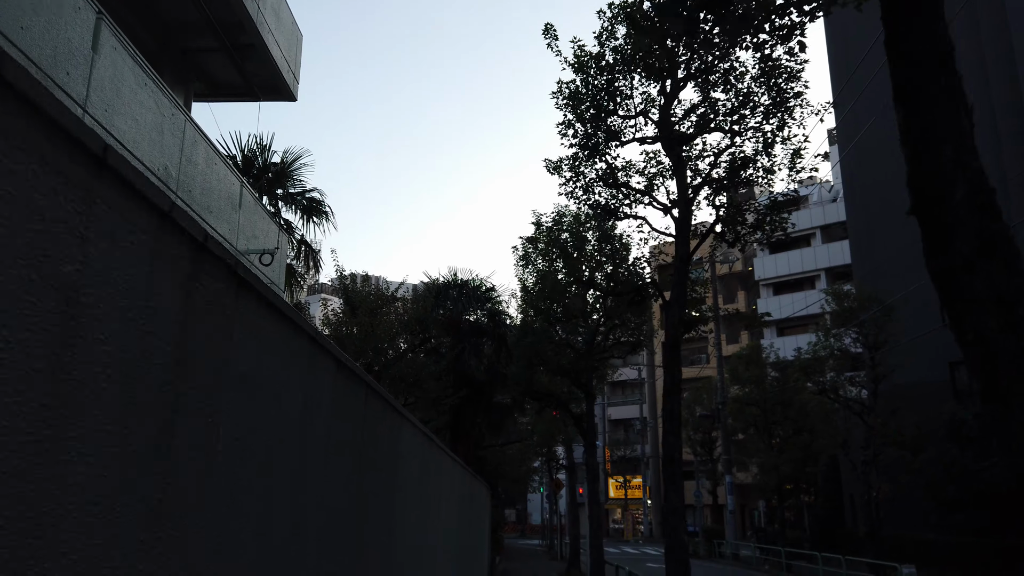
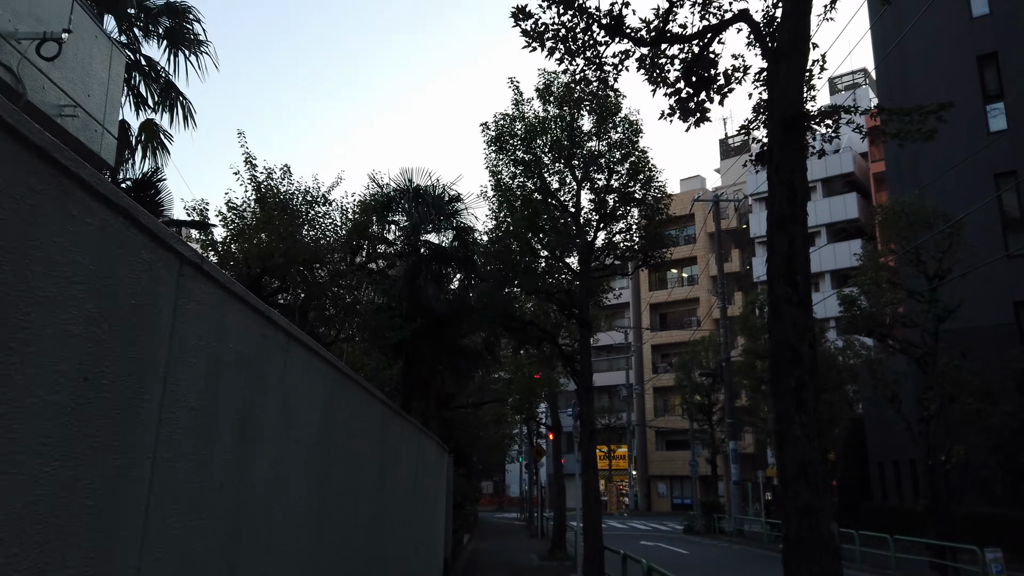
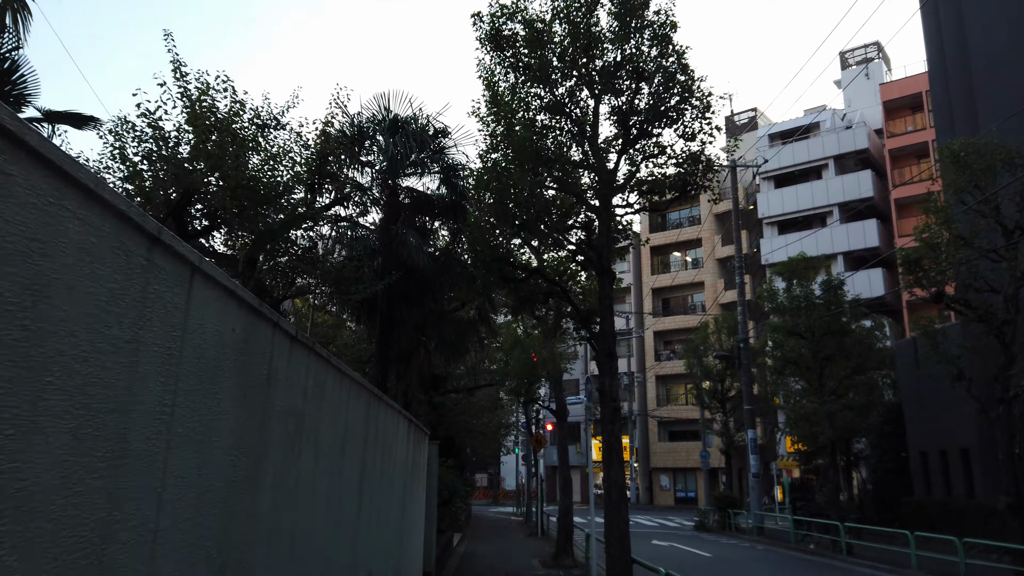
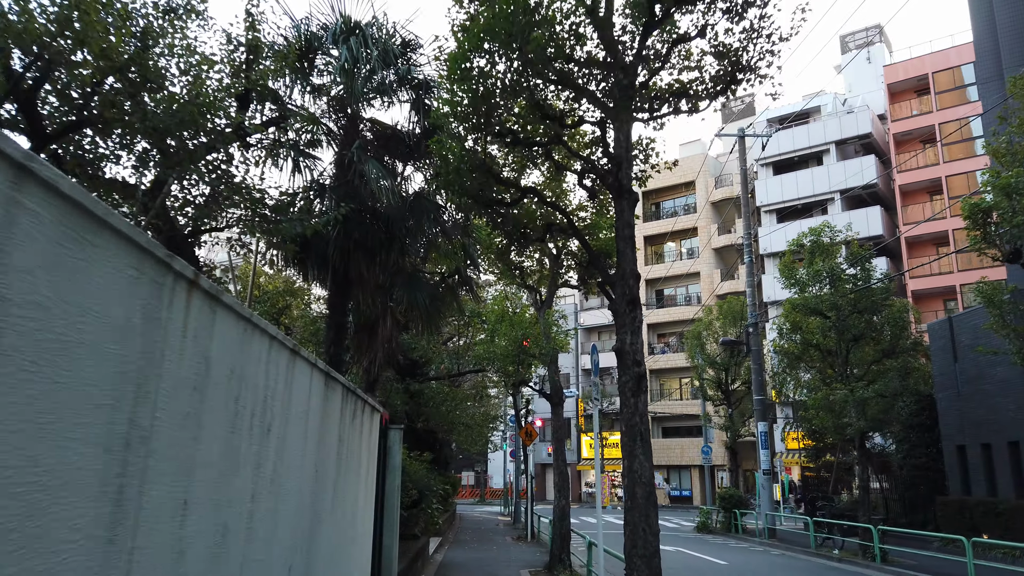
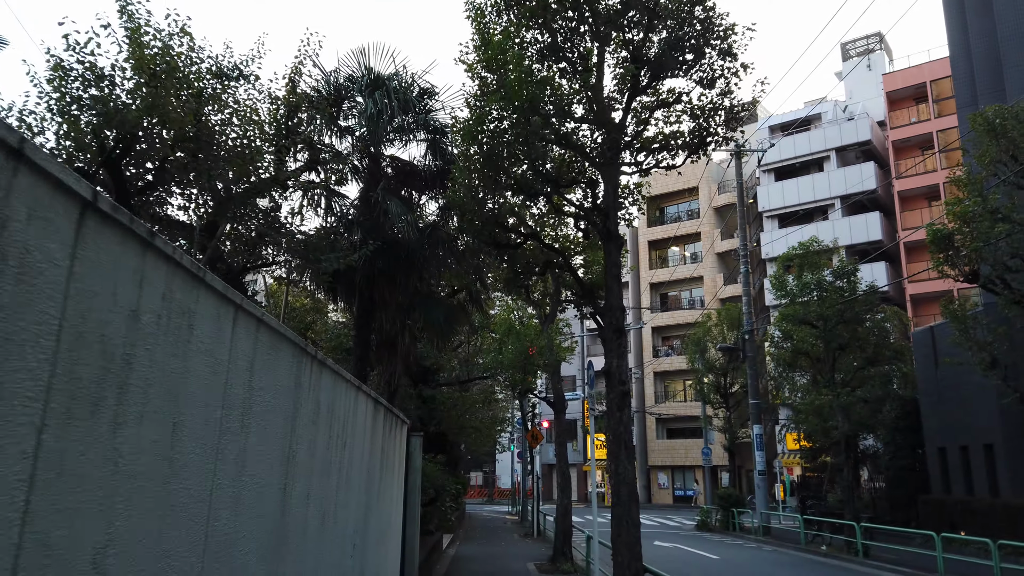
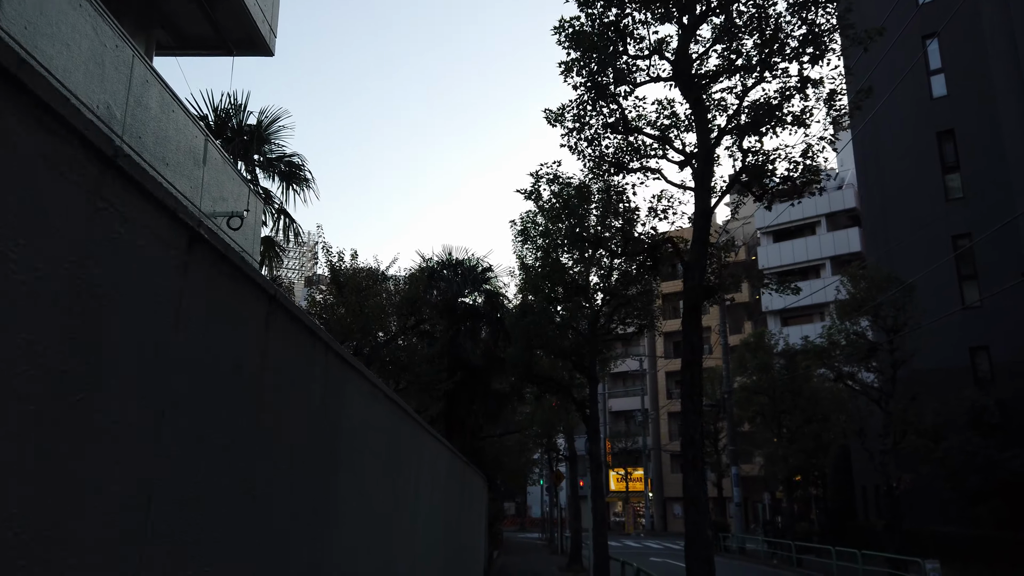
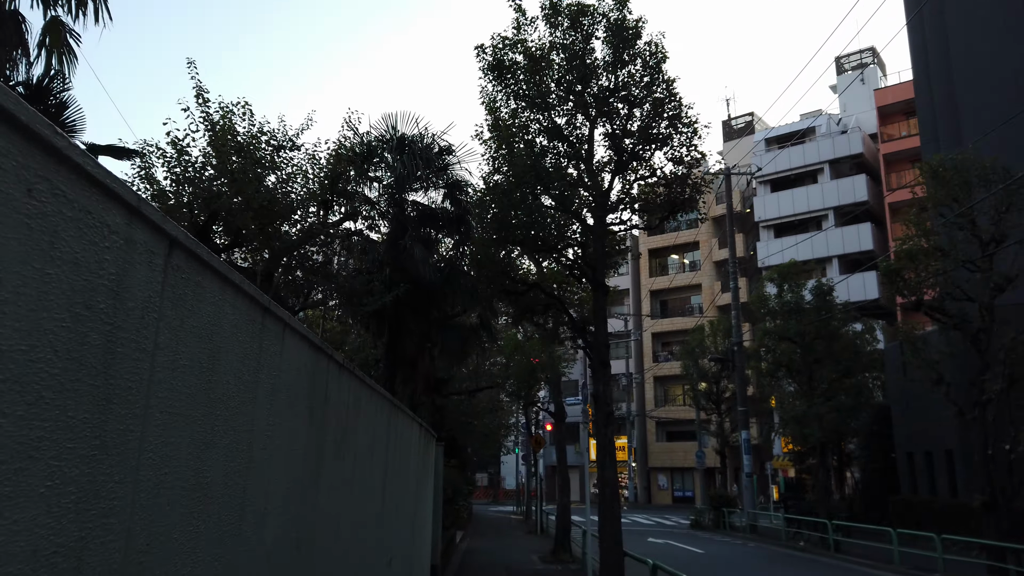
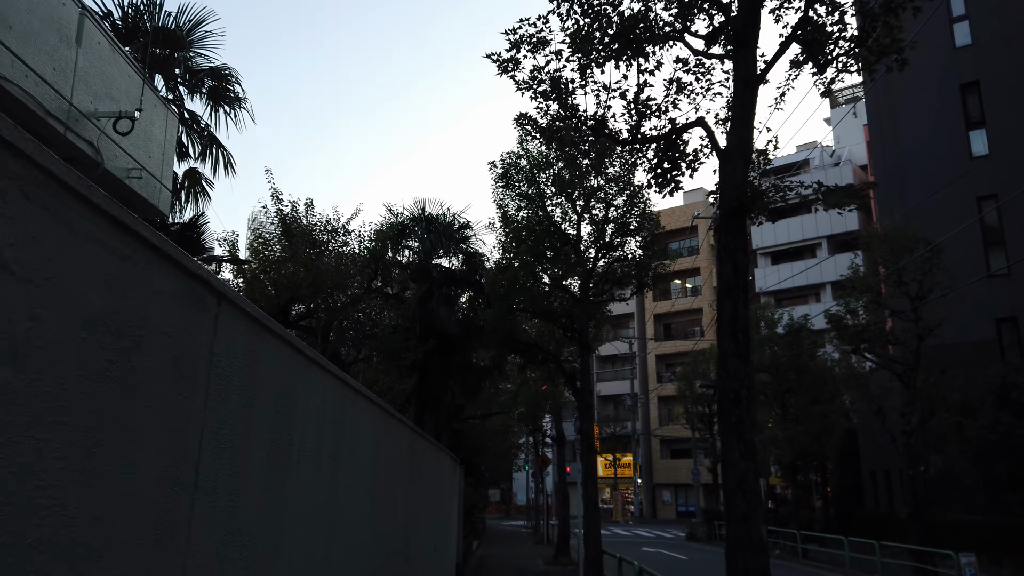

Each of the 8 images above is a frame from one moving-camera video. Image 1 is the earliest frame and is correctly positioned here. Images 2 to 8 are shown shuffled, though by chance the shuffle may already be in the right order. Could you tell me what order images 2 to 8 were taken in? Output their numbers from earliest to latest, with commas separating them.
6, 8, 2, 7, 3, 5, 4
